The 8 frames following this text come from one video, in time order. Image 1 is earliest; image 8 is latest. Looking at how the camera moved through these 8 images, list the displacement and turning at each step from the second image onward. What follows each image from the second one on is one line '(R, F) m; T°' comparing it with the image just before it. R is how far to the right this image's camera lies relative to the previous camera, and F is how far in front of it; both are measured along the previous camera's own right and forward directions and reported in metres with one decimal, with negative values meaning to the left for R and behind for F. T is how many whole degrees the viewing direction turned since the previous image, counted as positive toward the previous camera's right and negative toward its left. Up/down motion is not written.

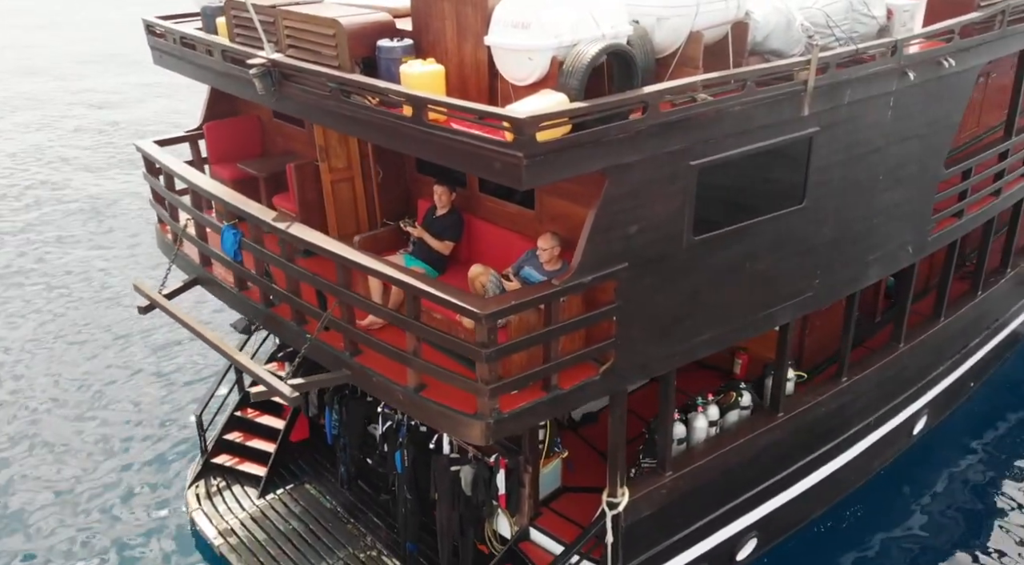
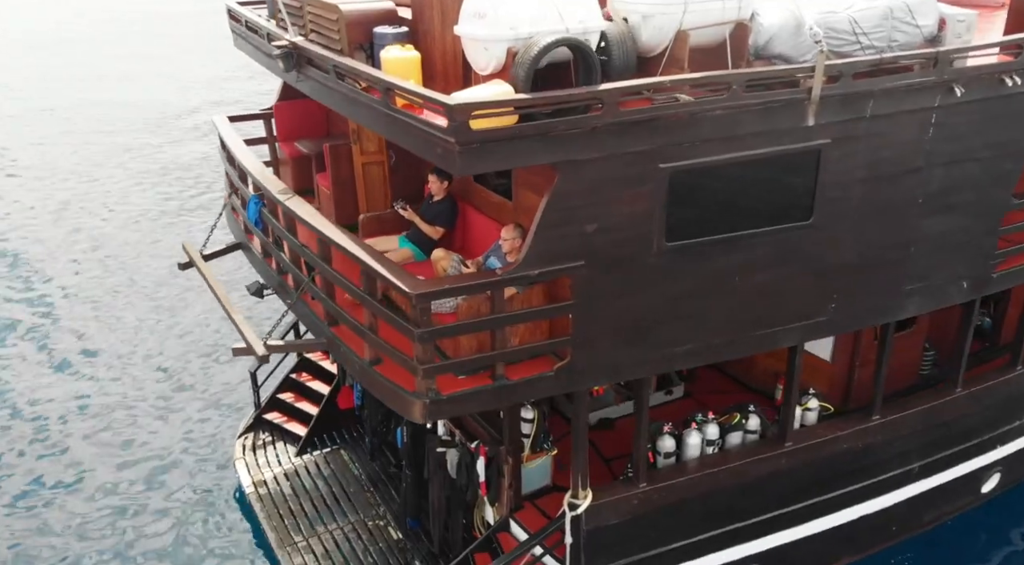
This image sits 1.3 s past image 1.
(+2.6, +0.2) m; -12°
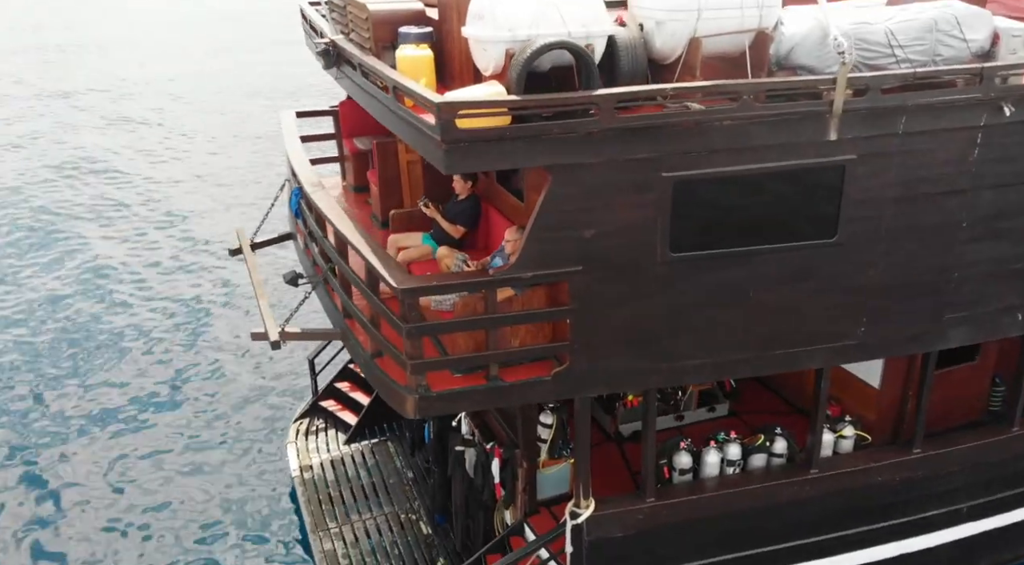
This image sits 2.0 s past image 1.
(+1.4, +0.1) m; -8°
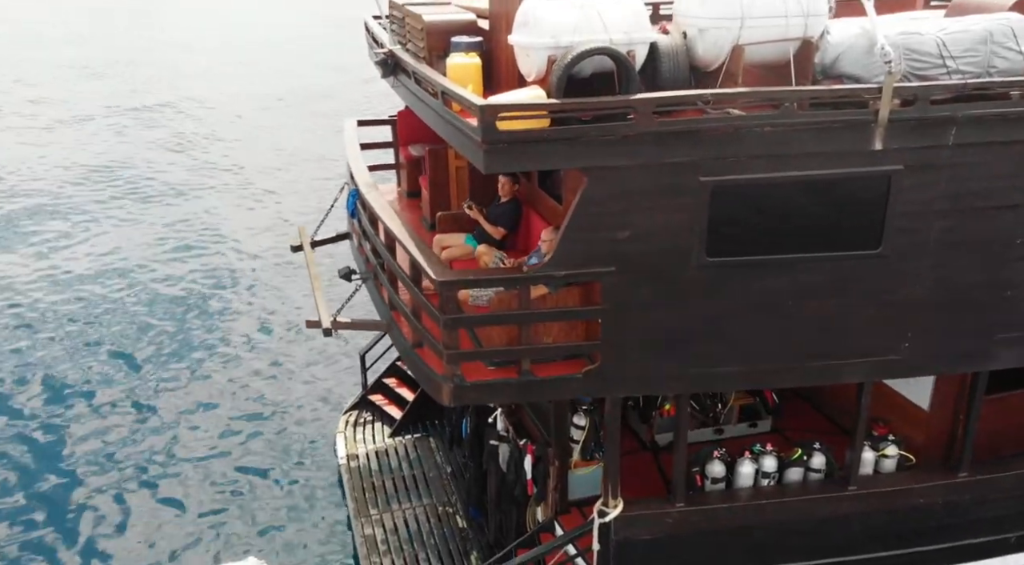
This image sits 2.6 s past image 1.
(+0.4, -0.1) m; -4°
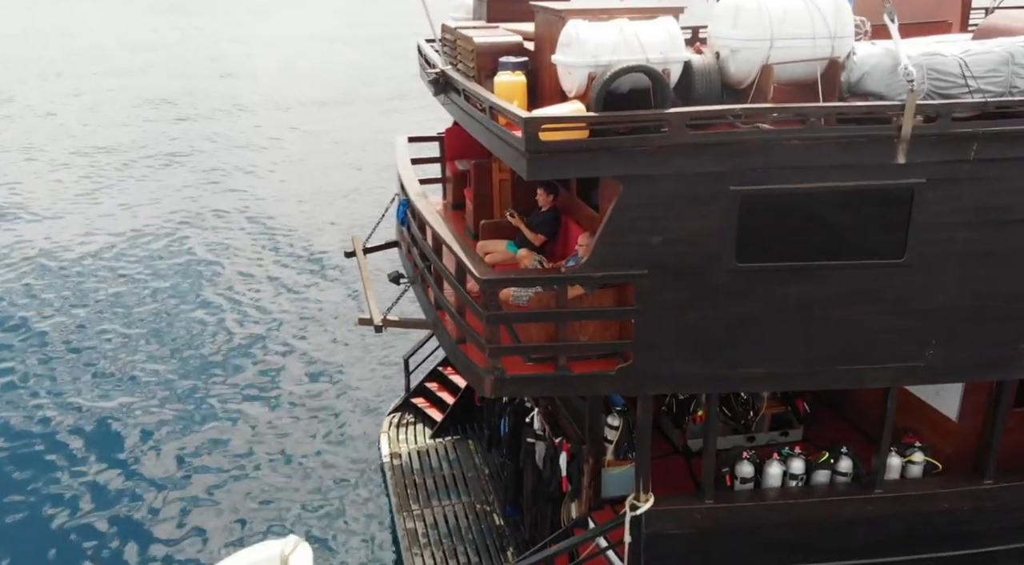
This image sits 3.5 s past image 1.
(0.0, -0.6) m; -2°
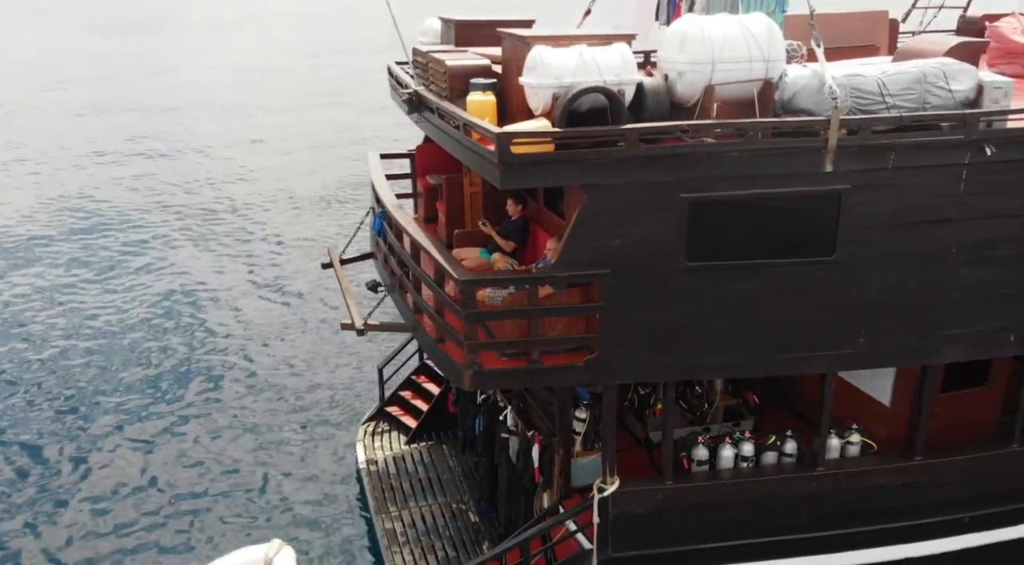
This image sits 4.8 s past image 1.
(-0.3, -1.1) m; +3°
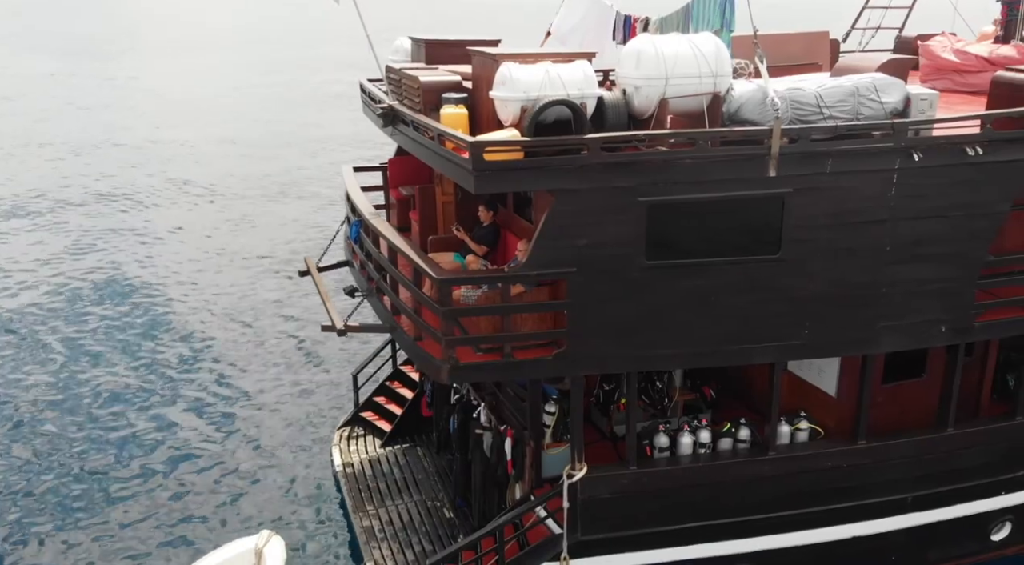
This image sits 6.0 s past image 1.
(-0.2, -0.9) m; +2°
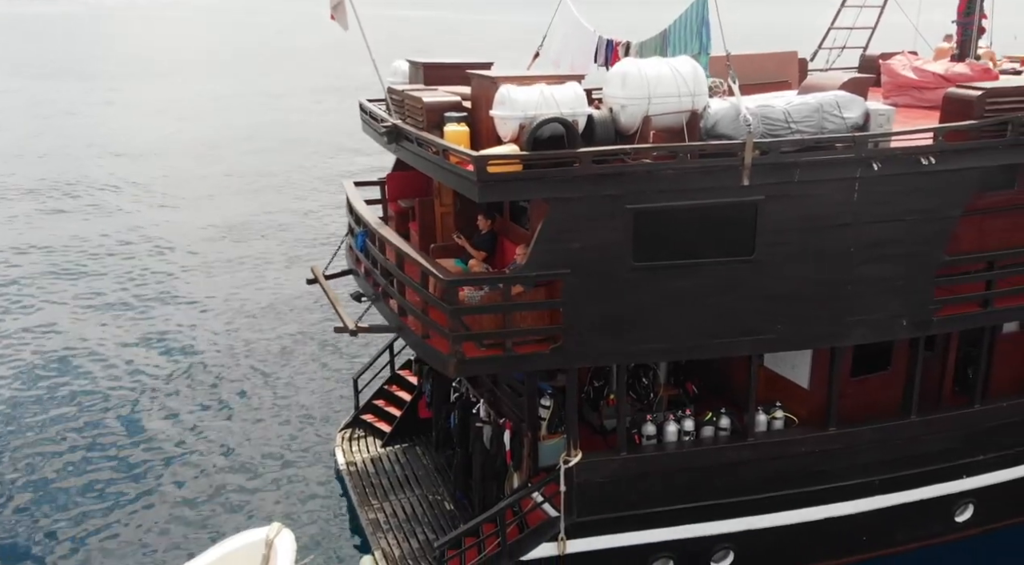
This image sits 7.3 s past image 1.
(-0.3, -1.2) m; +1°
